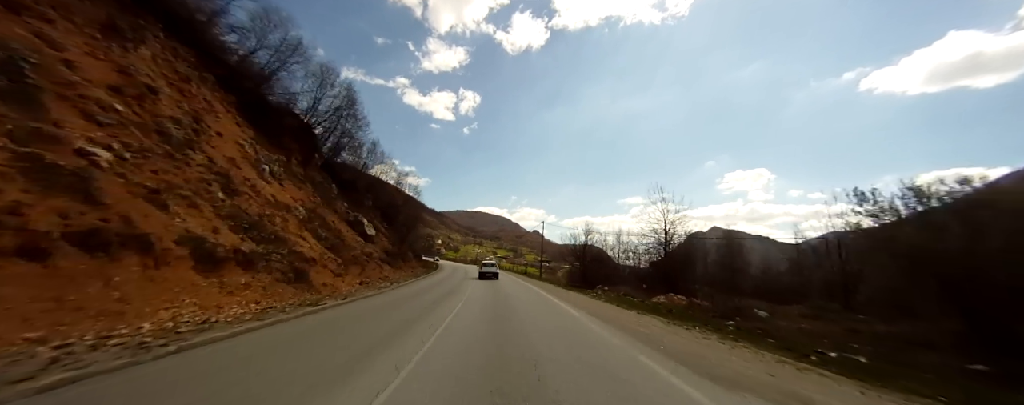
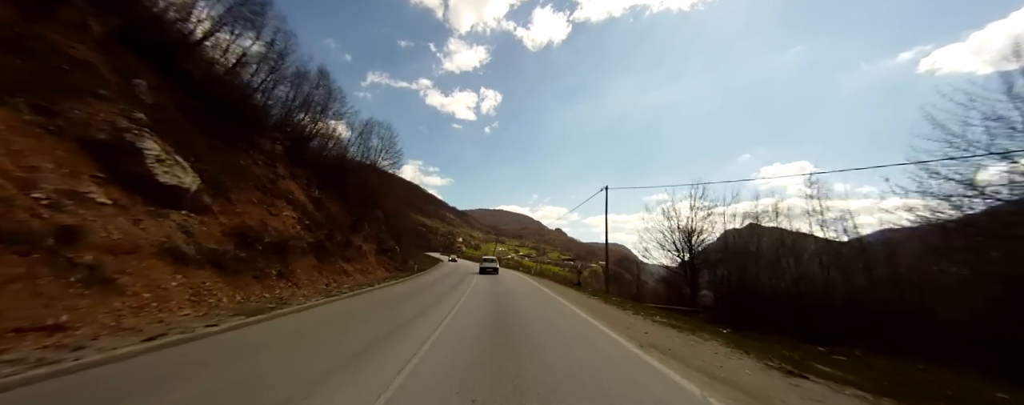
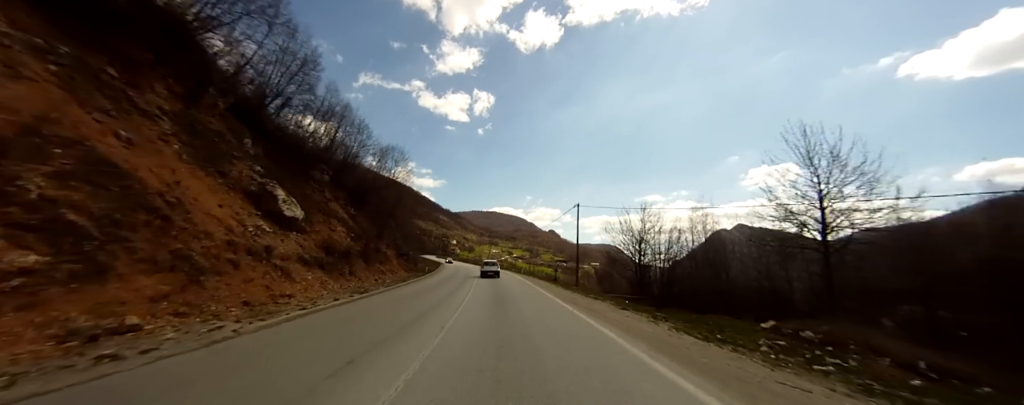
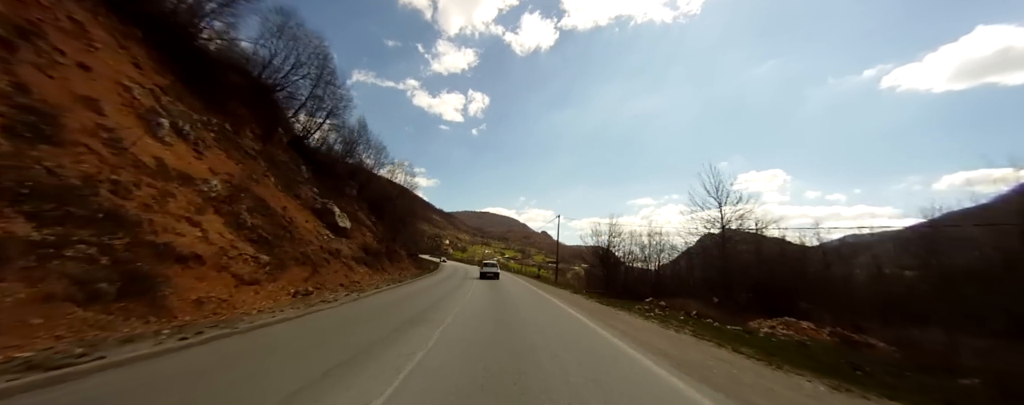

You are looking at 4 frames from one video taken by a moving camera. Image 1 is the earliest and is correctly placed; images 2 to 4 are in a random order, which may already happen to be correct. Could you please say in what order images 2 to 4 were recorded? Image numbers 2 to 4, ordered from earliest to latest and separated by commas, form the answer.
4, 3, 2
